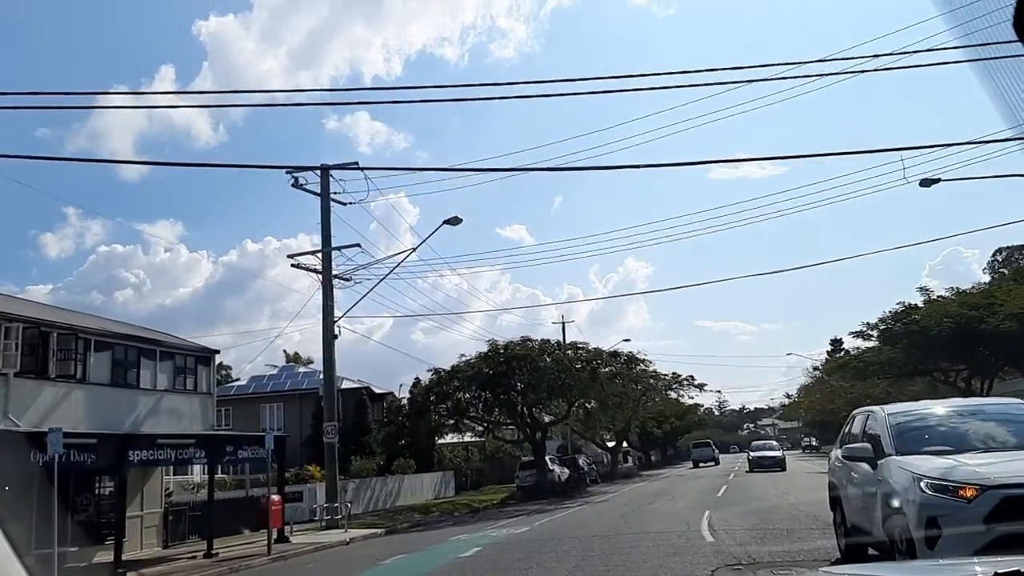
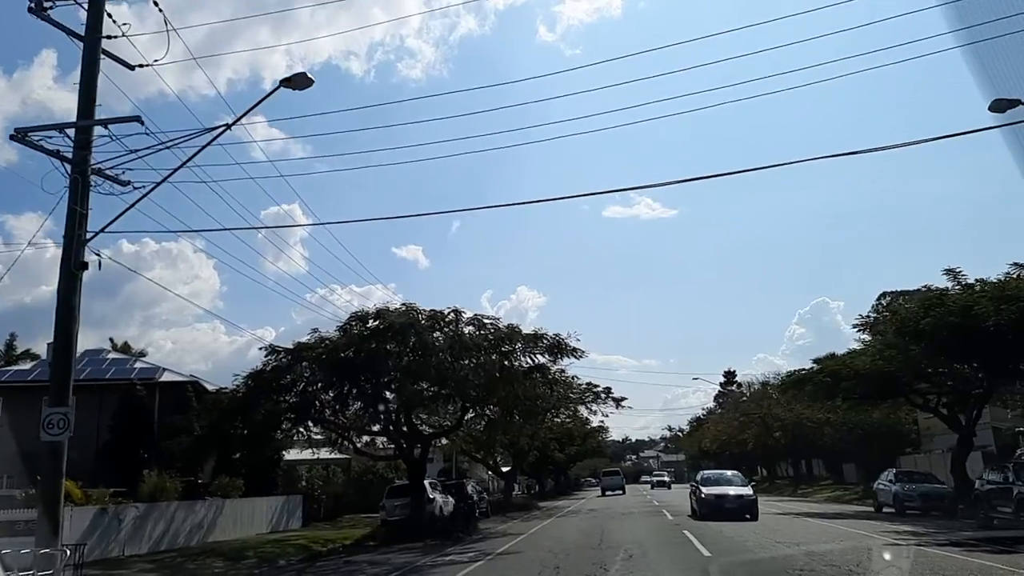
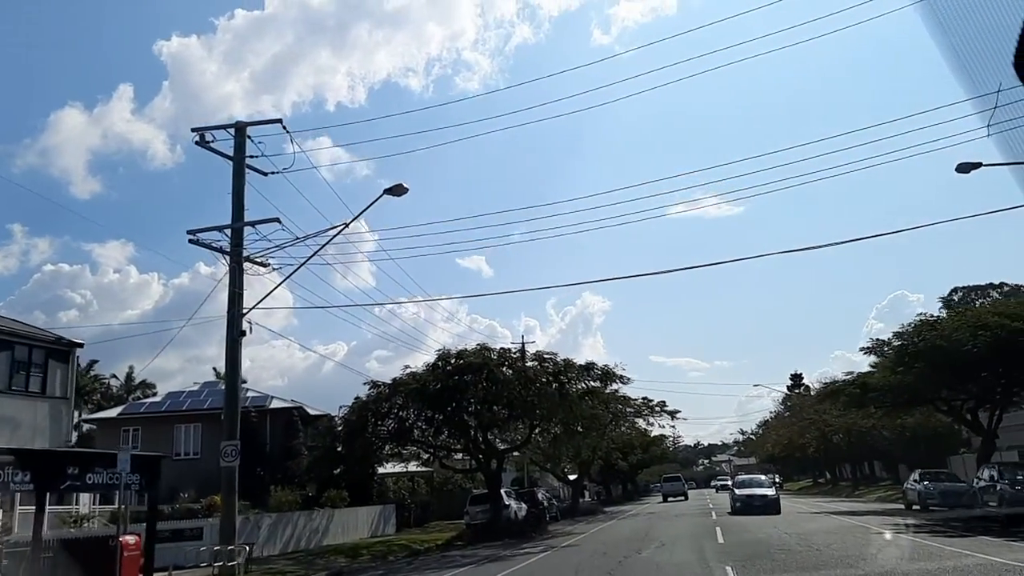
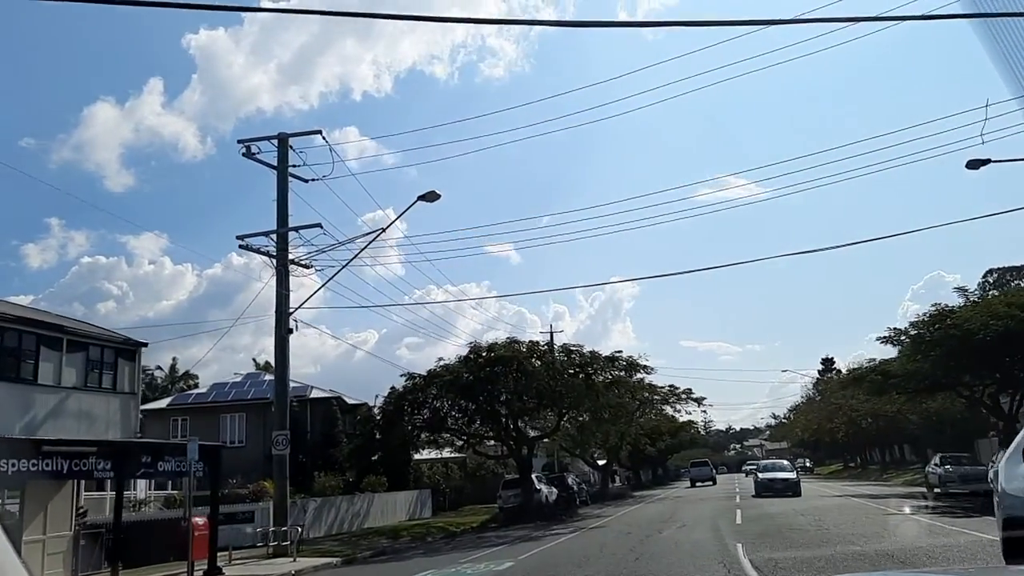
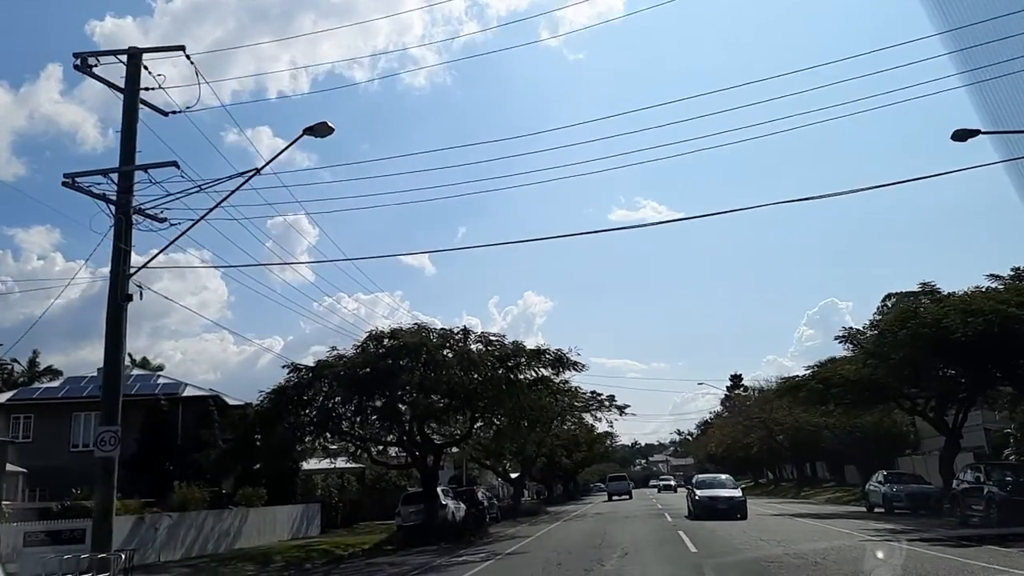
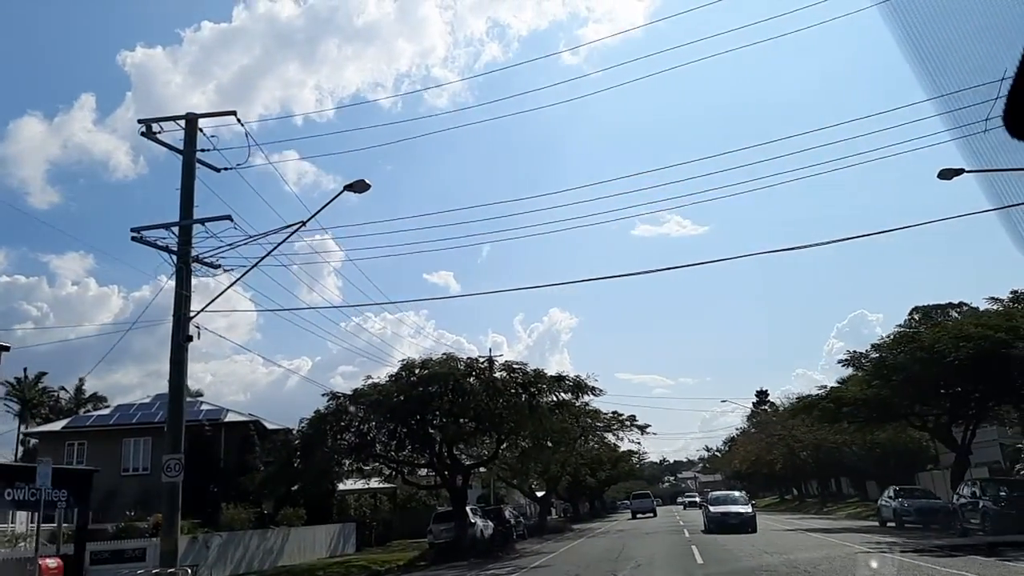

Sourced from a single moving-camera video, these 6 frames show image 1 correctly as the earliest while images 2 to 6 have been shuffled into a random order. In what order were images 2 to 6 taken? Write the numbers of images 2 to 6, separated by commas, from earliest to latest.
4, 3, 6, 5, 2
